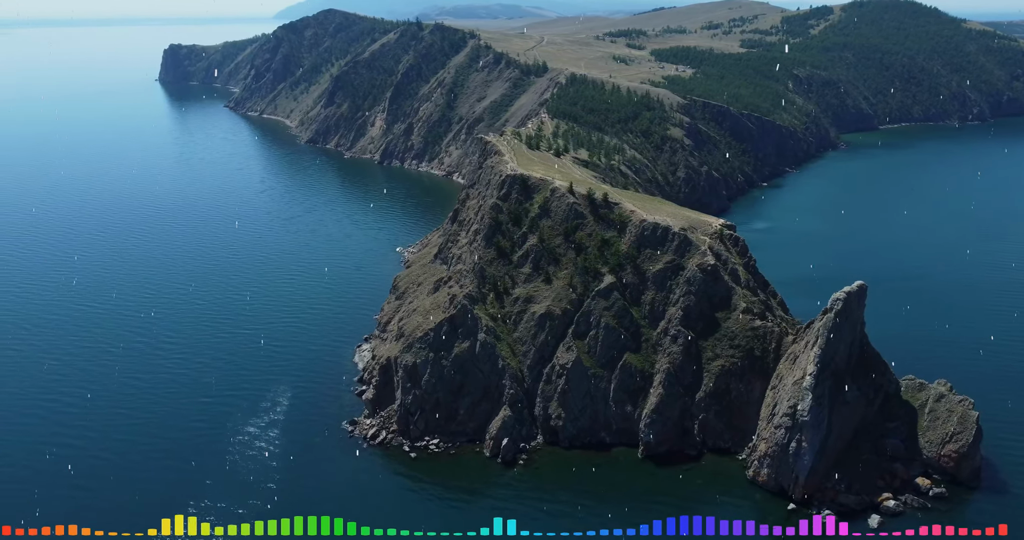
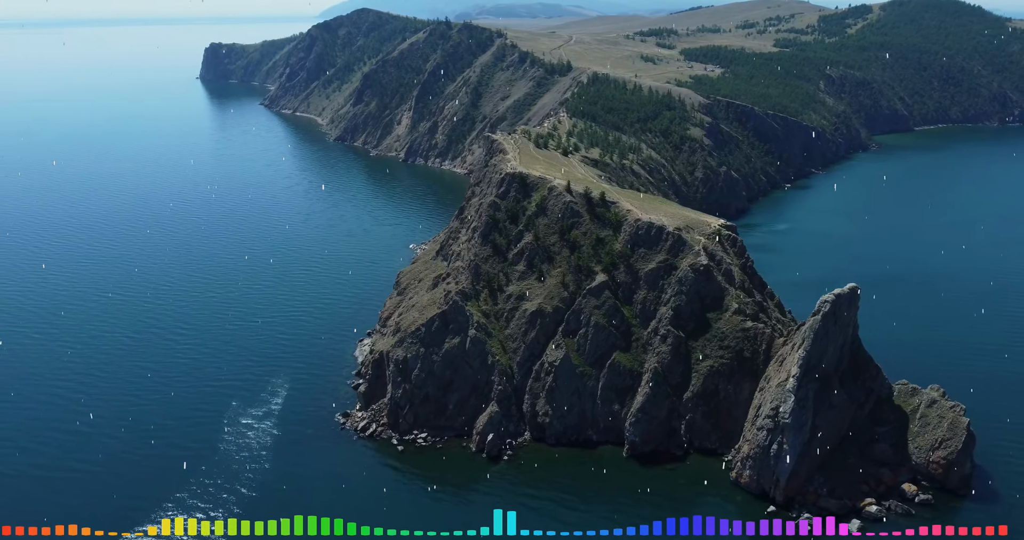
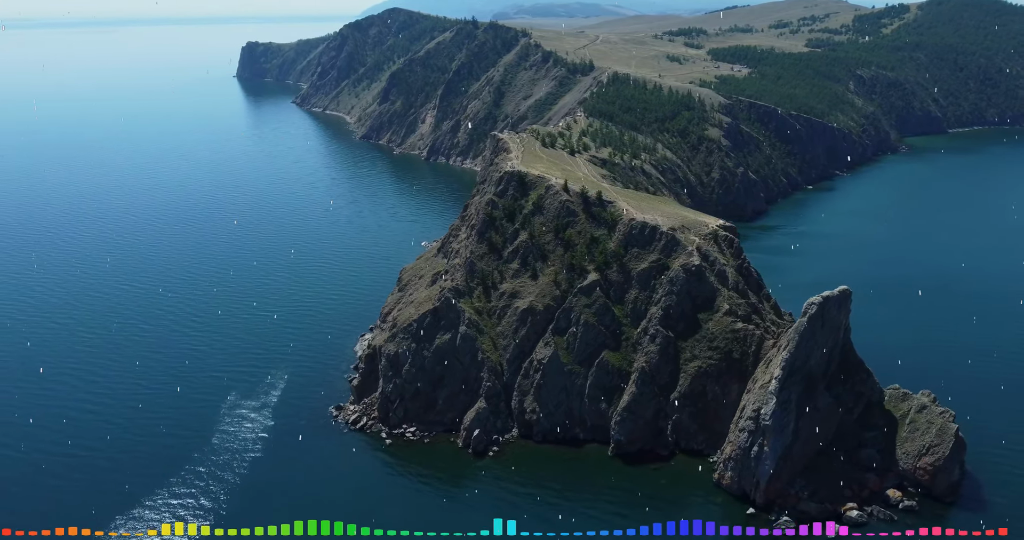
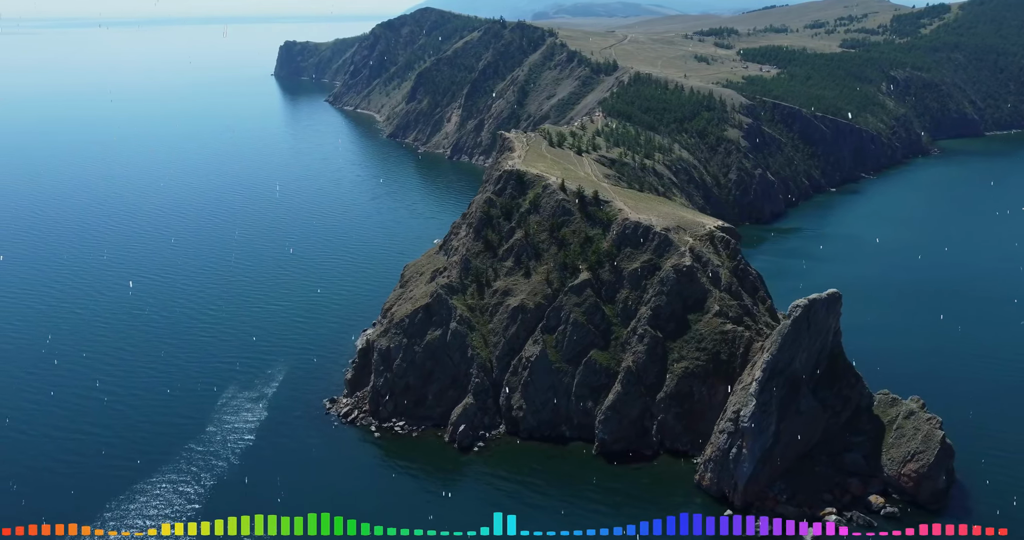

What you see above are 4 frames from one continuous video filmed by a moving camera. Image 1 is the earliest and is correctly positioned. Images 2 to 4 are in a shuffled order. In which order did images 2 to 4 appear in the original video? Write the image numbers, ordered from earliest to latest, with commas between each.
2, 3, 4
